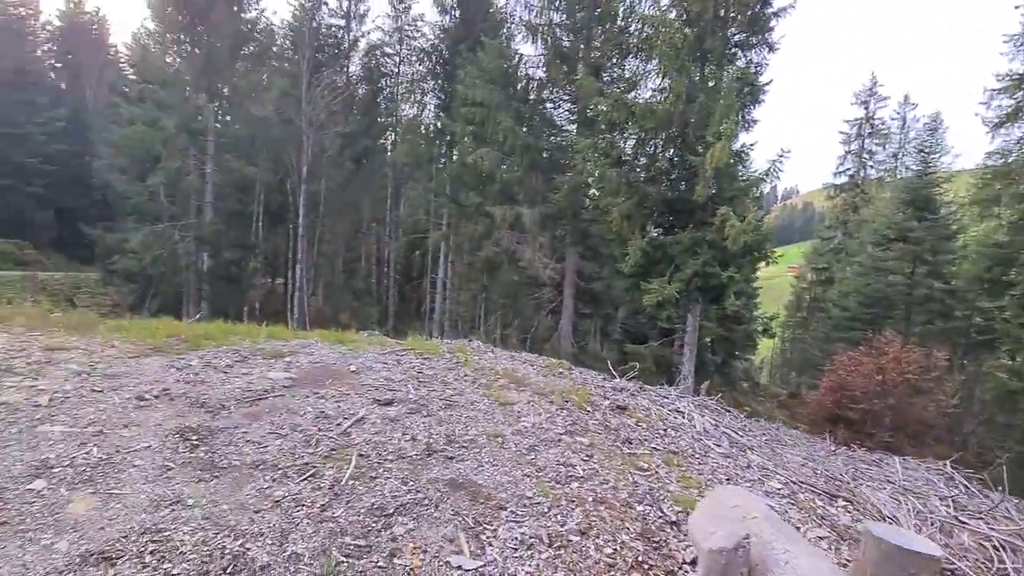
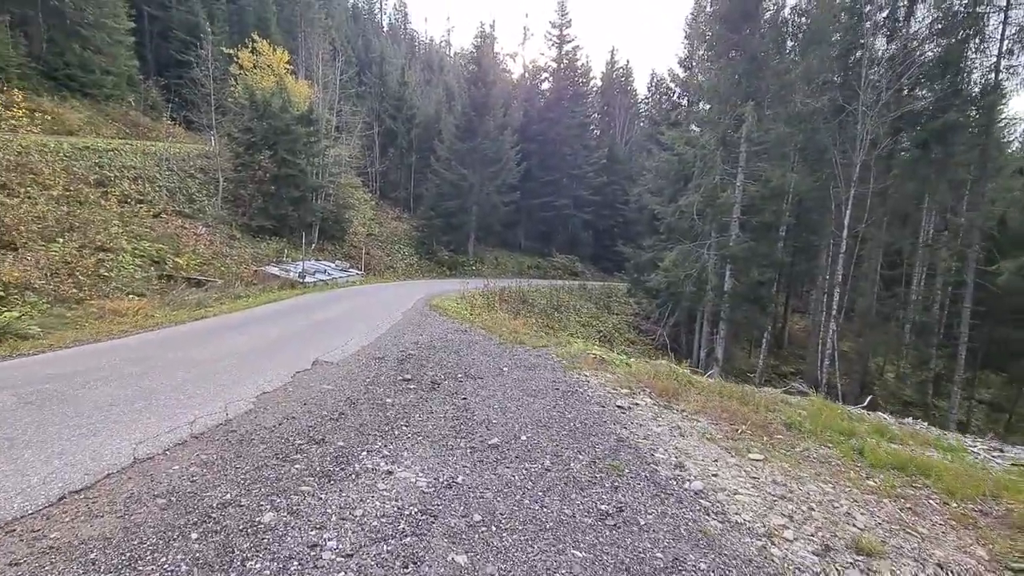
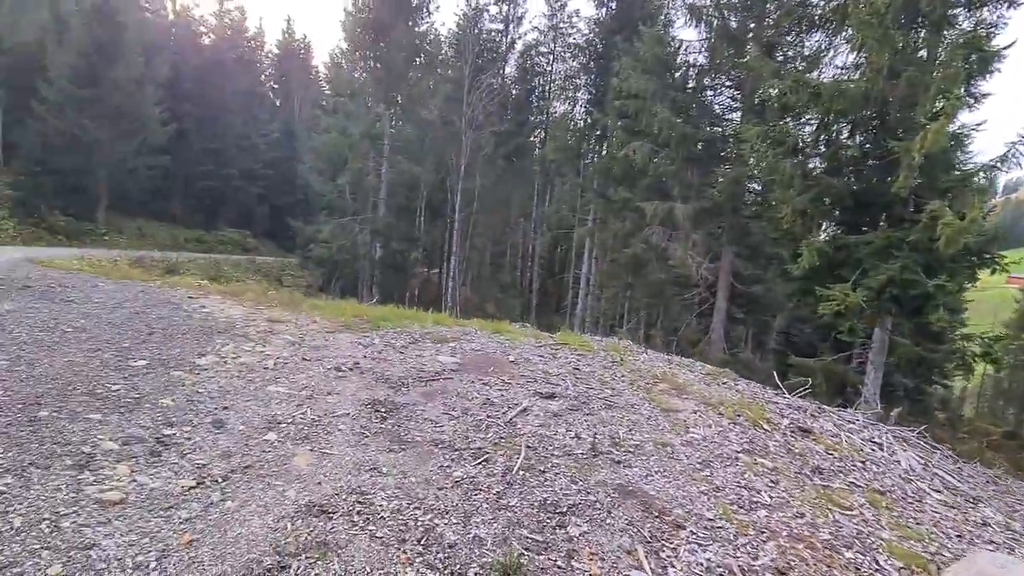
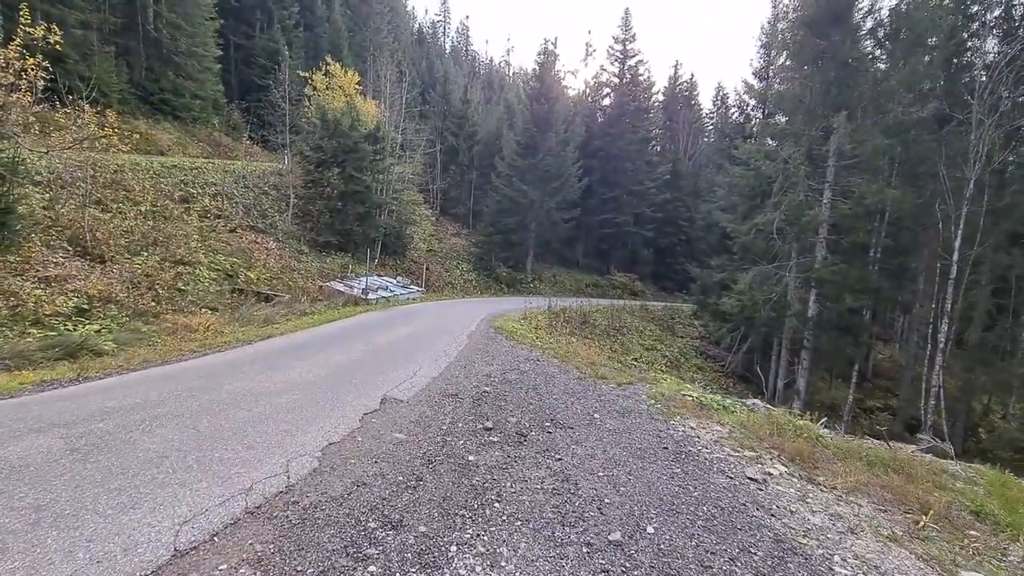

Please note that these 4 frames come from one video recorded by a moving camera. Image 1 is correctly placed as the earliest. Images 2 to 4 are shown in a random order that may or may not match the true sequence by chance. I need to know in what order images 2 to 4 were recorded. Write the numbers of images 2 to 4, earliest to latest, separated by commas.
3, 2, 4
